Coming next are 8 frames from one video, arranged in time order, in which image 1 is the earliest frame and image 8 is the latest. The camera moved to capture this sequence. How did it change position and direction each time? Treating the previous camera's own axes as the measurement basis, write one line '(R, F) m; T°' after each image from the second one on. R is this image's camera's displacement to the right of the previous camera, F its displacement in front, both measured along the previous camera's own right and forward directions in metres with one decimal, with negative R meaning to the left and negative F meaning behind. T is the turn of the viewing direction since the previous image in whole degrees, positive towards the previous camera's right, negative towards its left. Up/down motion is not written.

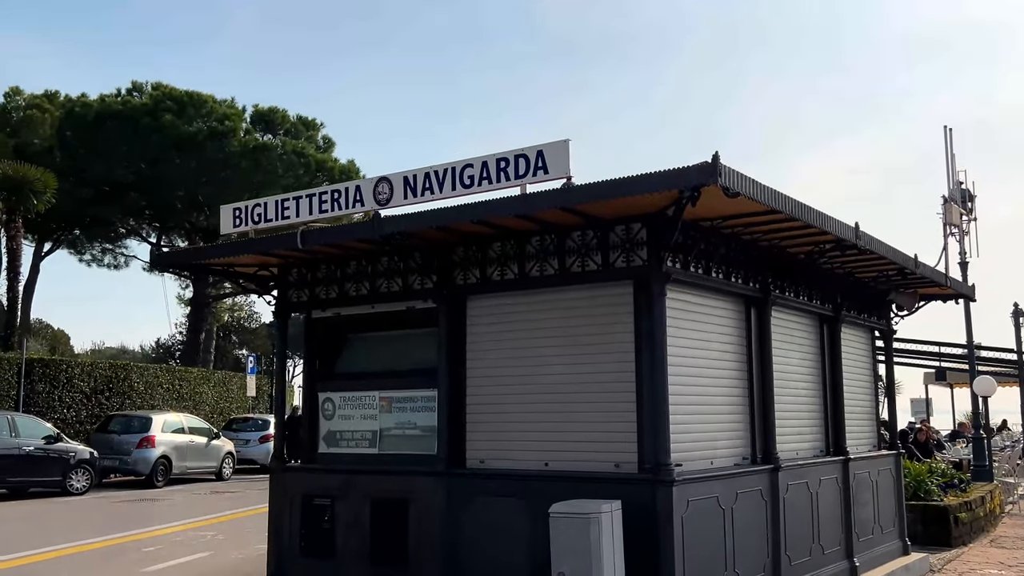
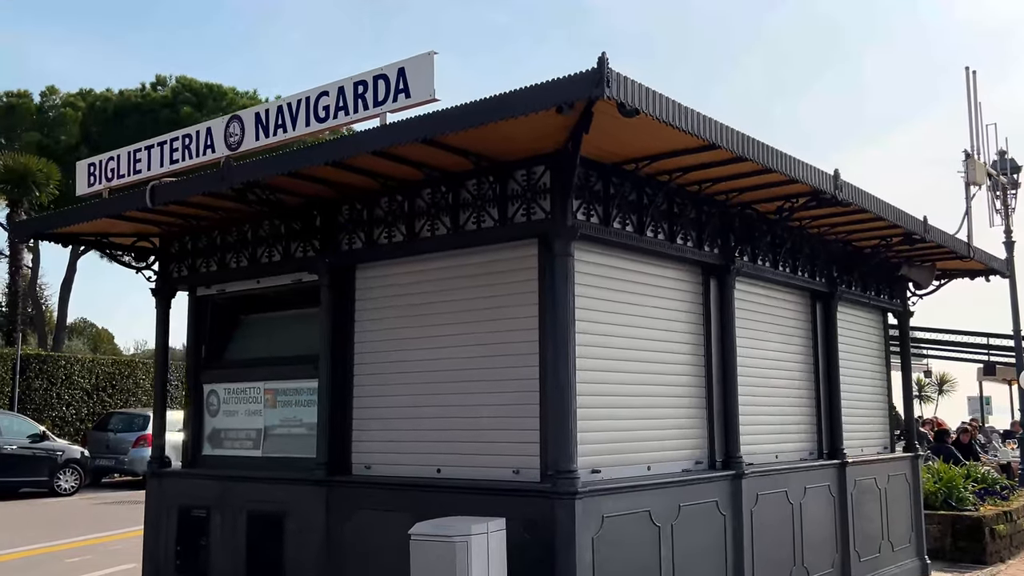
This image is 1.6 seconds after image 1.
(+1.3, +1.9) m; -3°
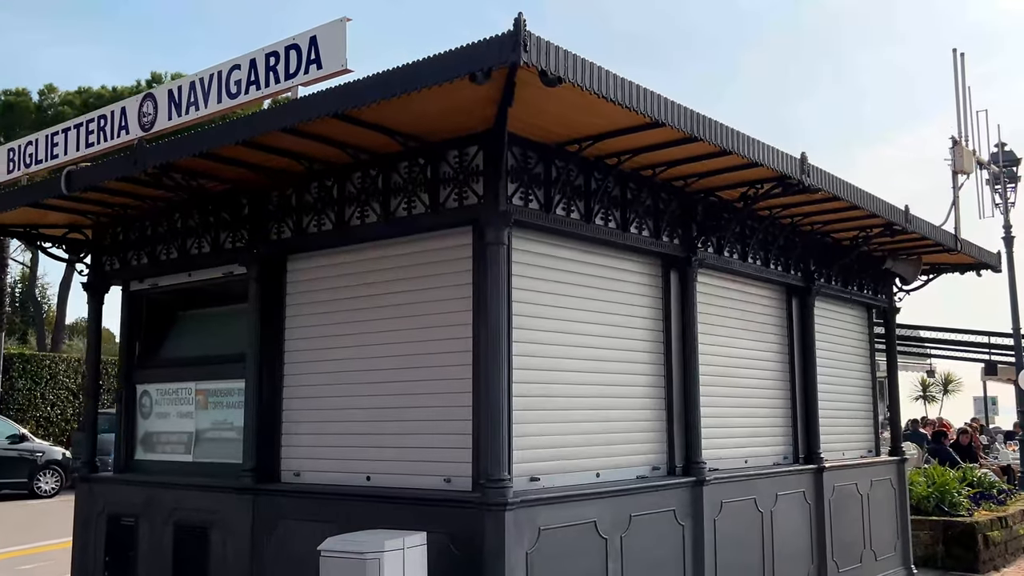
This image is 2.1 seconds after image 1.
(+0.5, +0.6) m; 0°
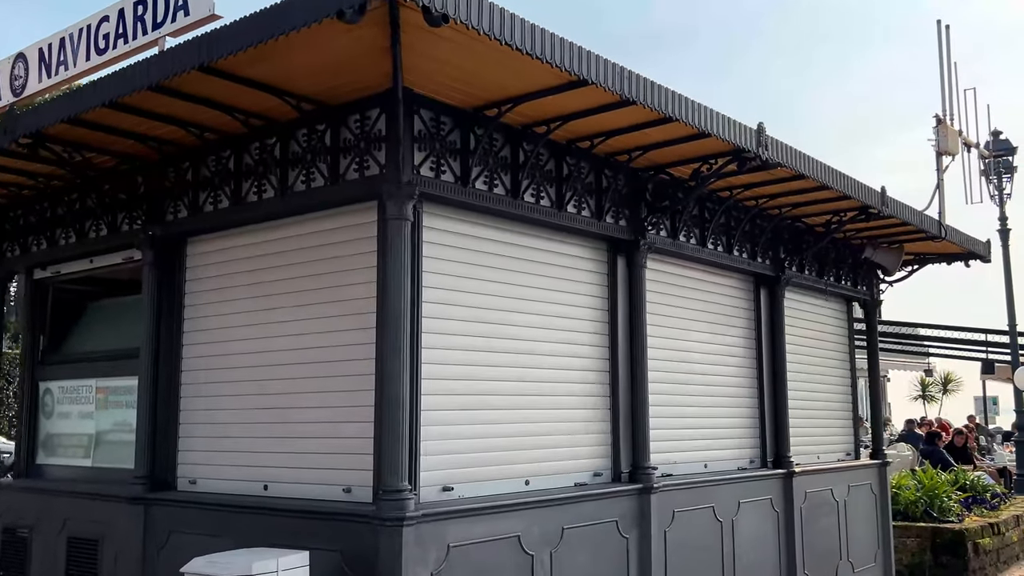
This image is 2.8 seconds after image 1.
(+0.5, +0.8) m; 0°
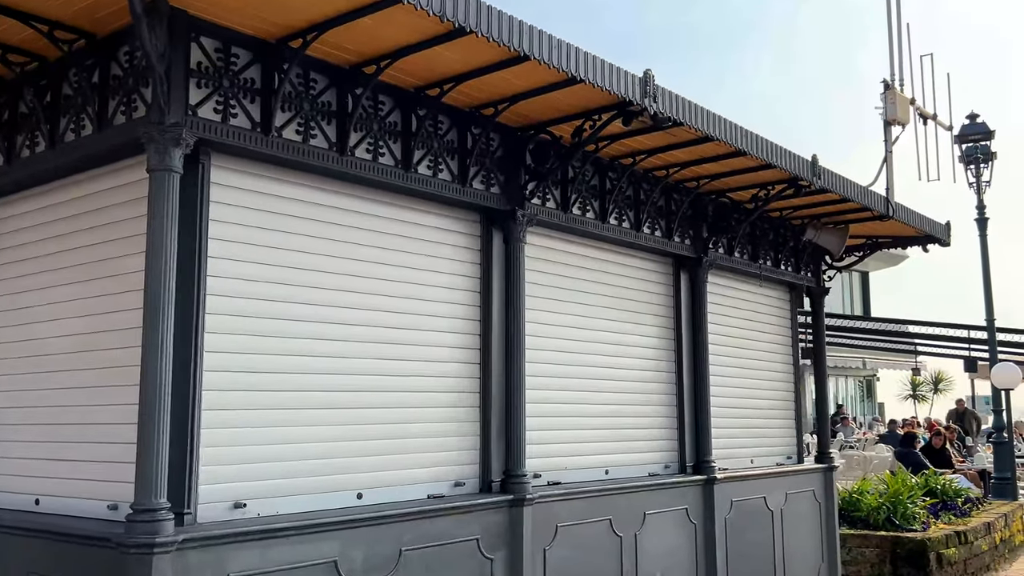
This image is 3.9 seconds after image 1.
(+0.9, +1.1) m; 0°
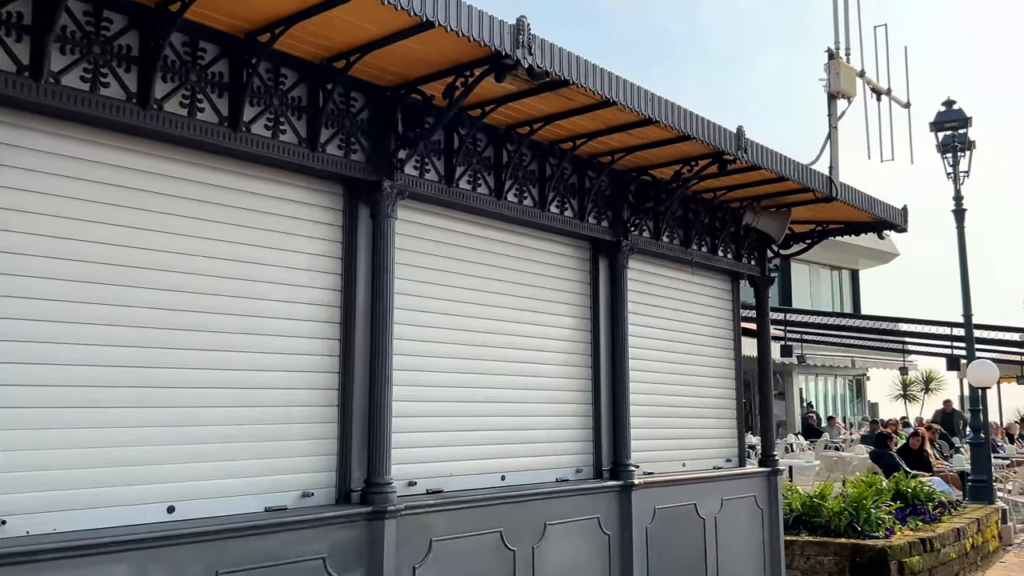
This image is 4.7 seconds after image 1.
(+0.7, +0.8) m; 0°
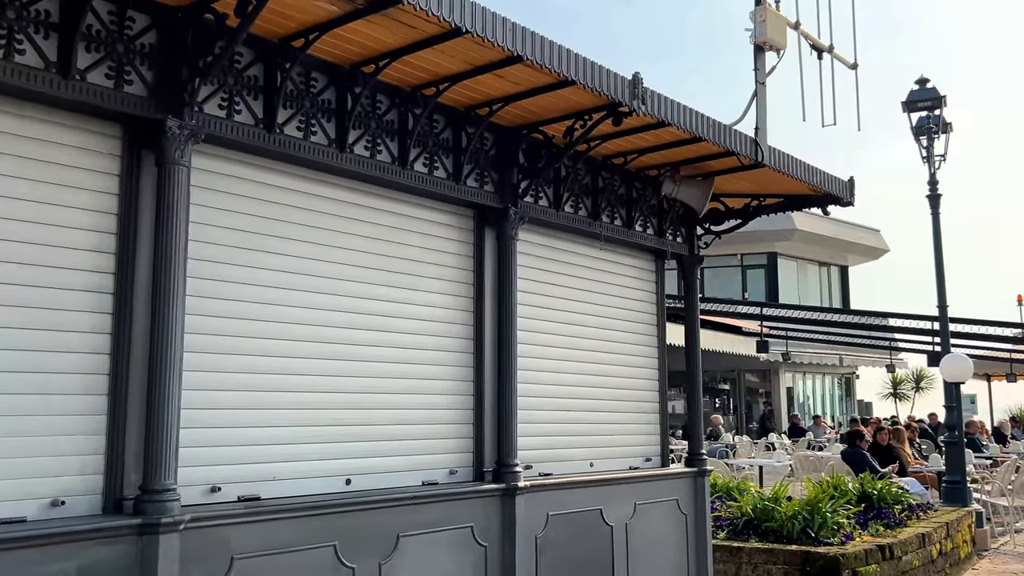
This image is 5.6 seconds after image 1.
(+0.8, +1.0) m; 0°
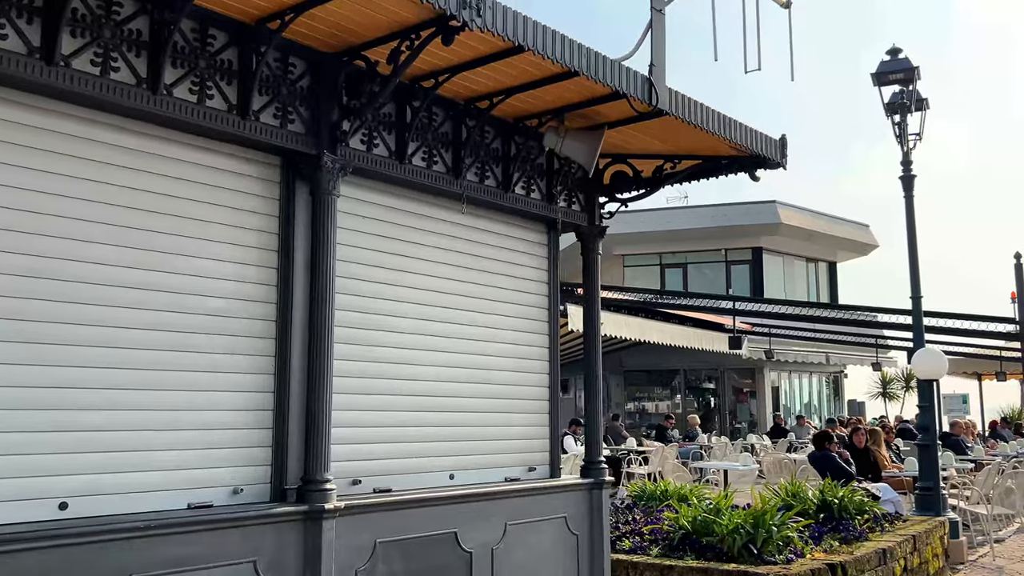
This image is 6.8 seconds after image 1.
(+0.9, +1.4) m; 0°
